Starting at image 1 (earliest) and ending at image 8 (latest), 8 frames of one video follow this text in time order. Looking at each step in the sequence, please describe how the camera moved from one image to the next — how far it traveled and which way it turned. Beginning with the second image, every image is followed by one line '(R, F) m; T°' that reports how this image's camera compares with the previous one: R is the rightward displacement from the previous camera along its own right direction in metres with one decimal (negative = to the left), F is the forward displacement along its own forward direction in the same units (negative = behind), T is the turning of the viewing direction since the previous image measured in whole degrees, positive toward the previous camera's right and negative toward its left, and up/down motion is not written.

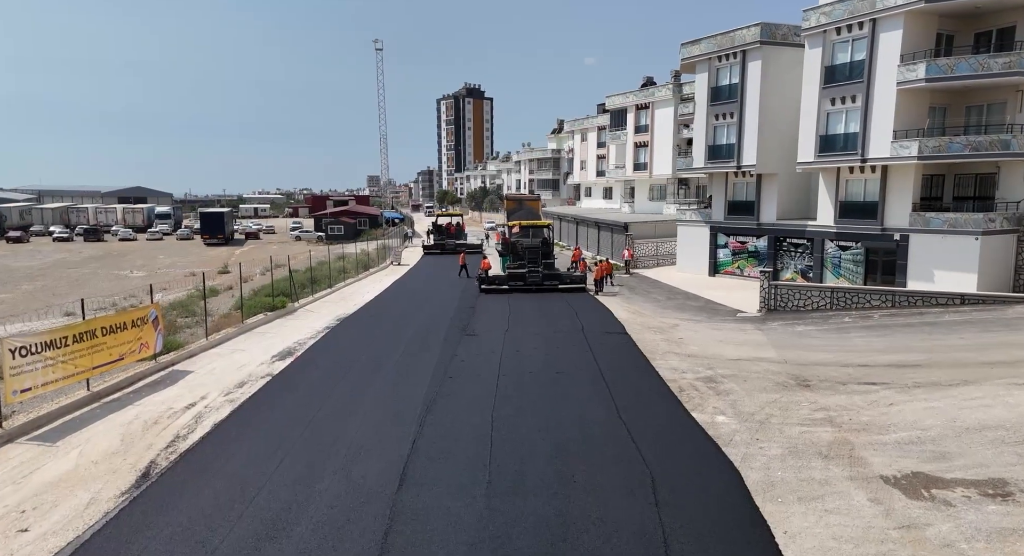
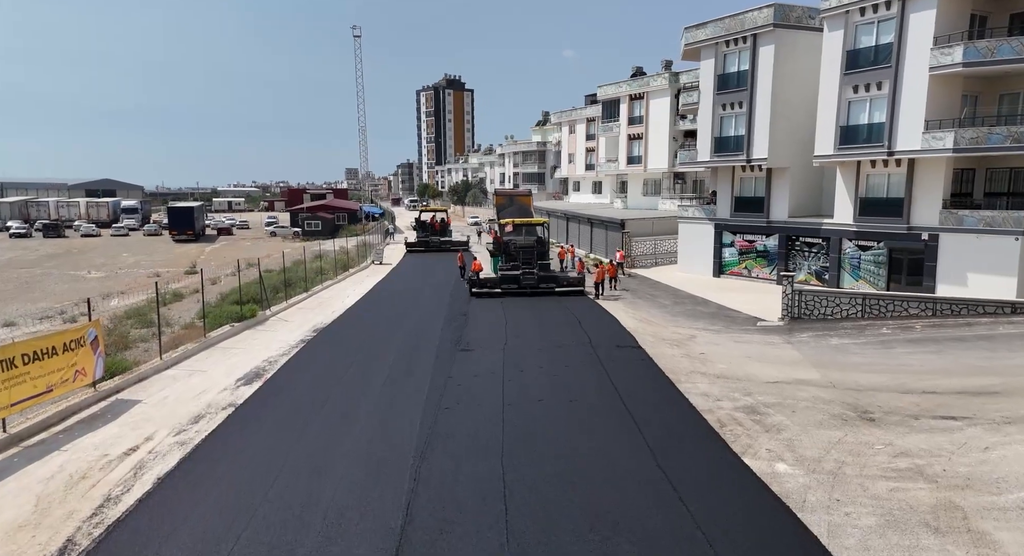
(-0.5, +2.1) m; +2°
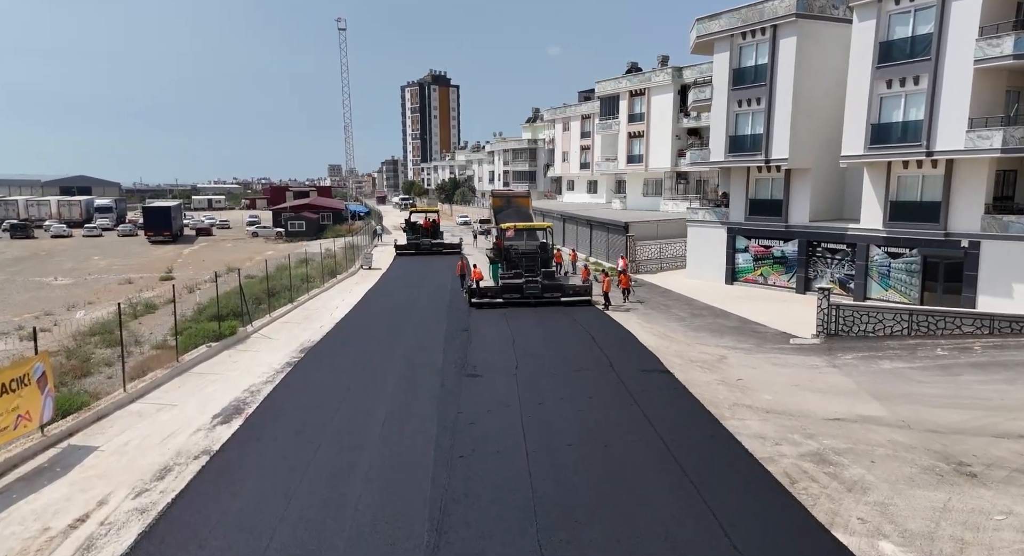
(-0.6, +1.8) m; +1°
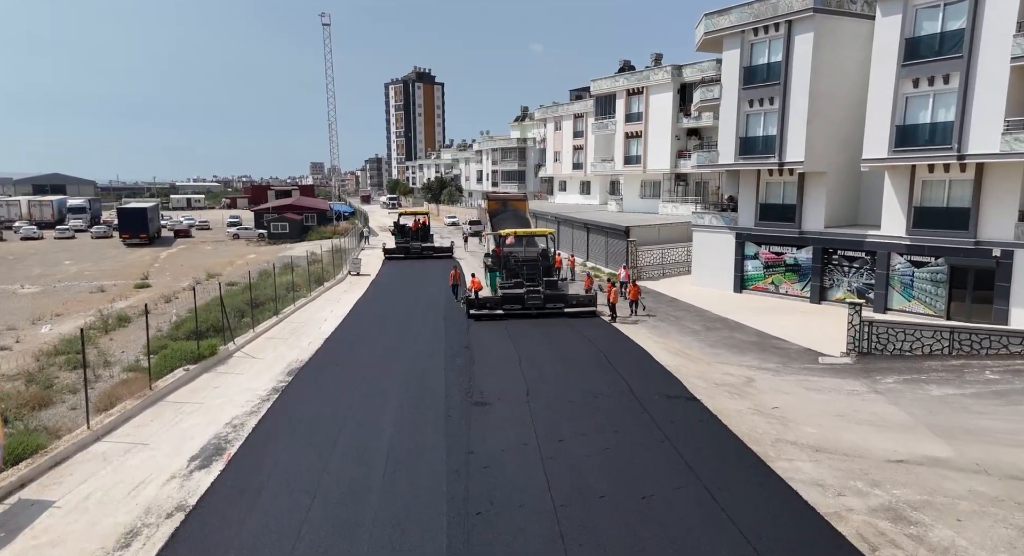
(-0.5, +1.4) m; +1°
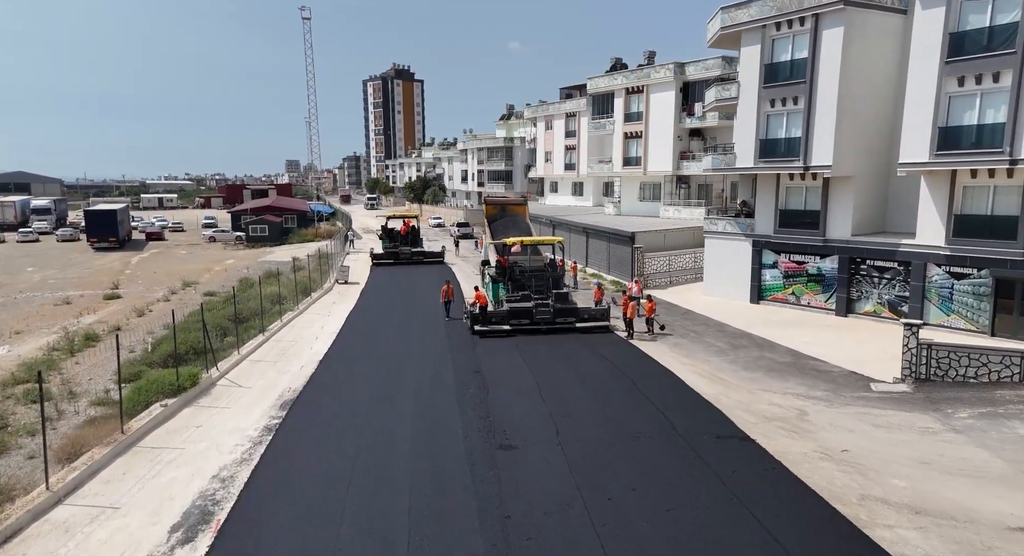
(-0.9, +1.7) m; +2°
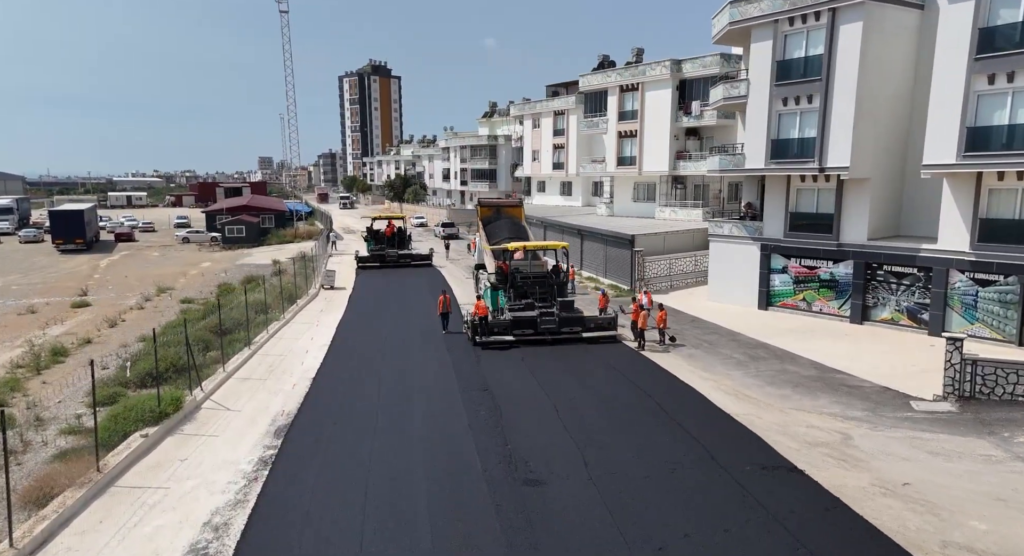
(-0.8, +1.2) m; +2°
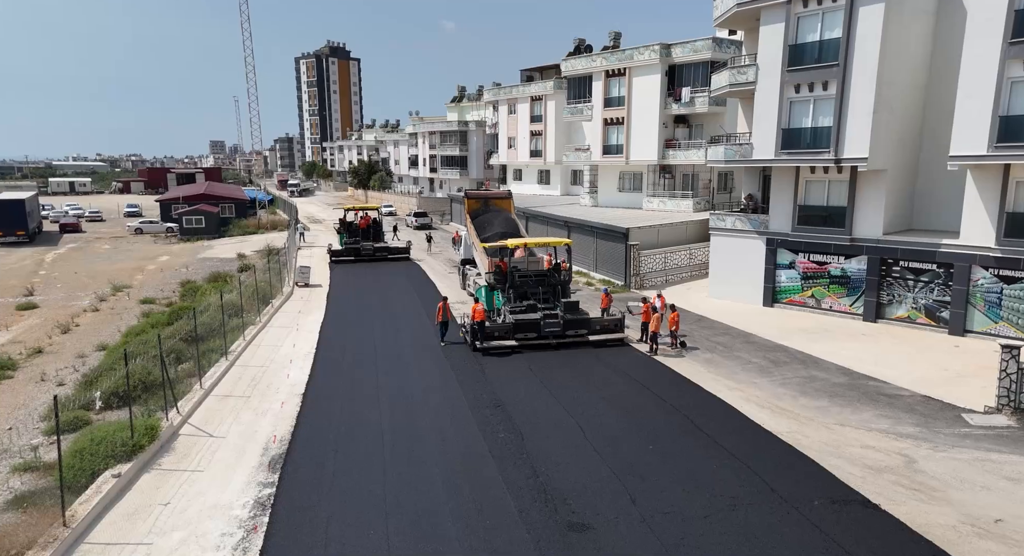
(-1.1, +1.4) m; +3°
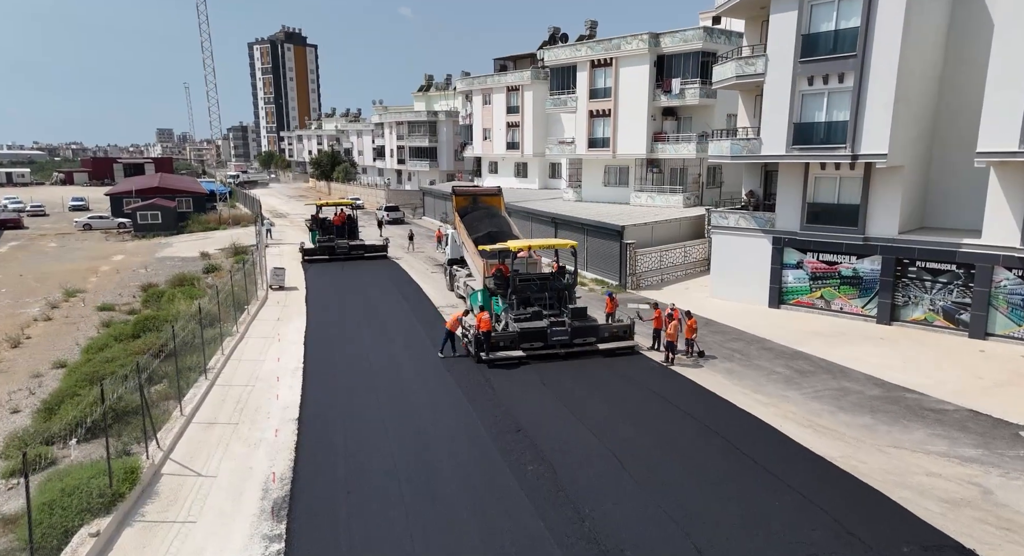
(-1.2, +1.3) m; +4°
